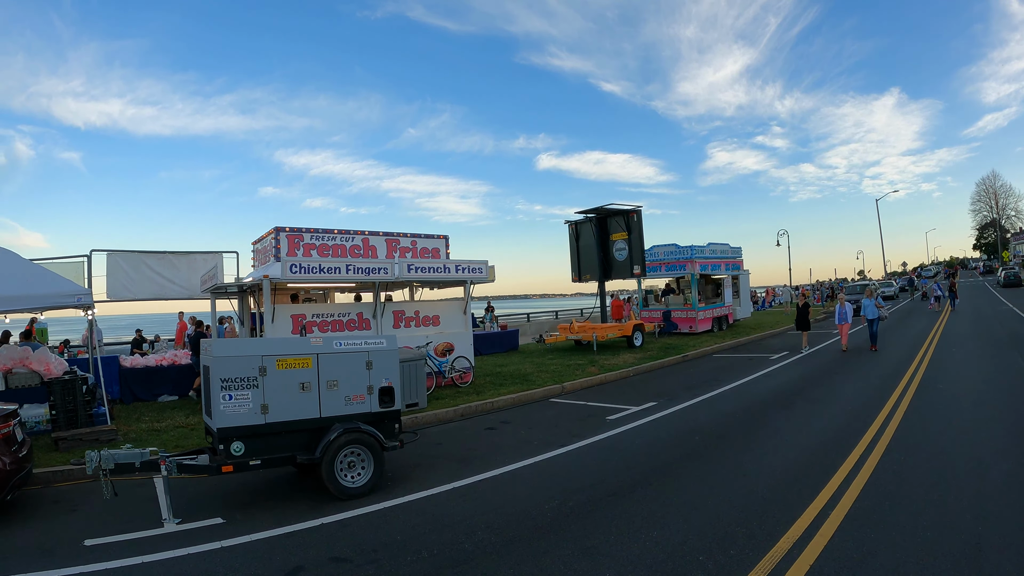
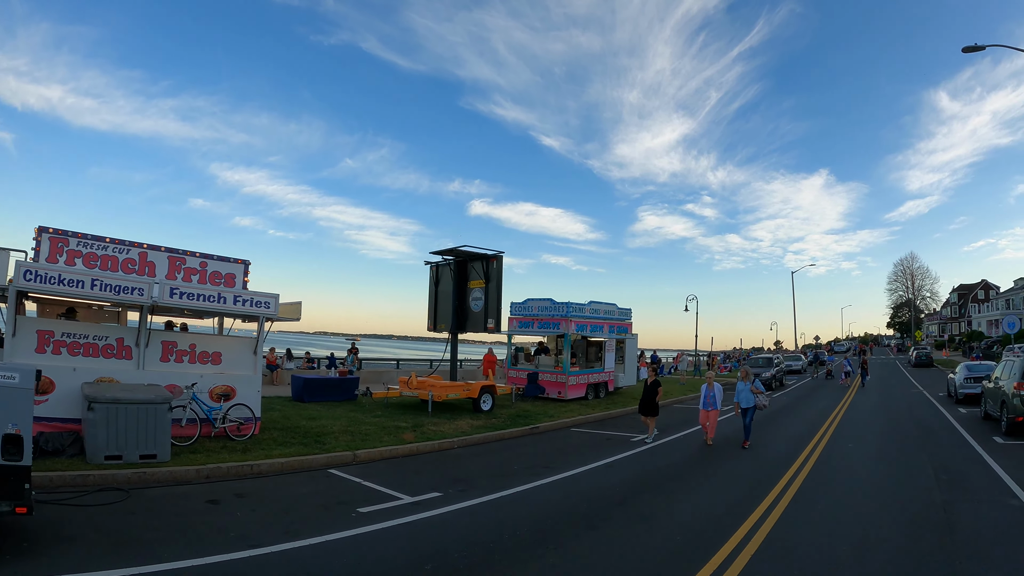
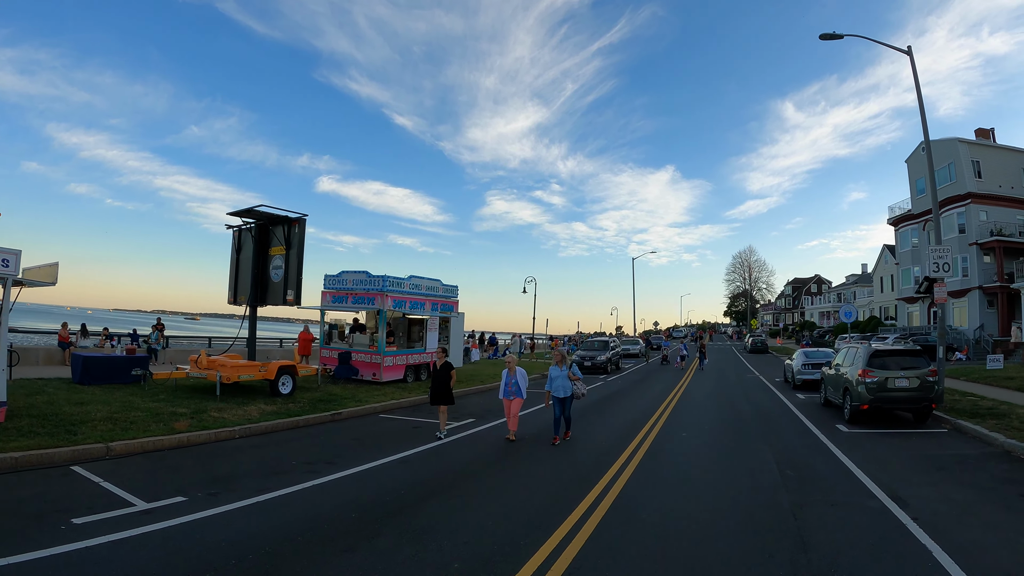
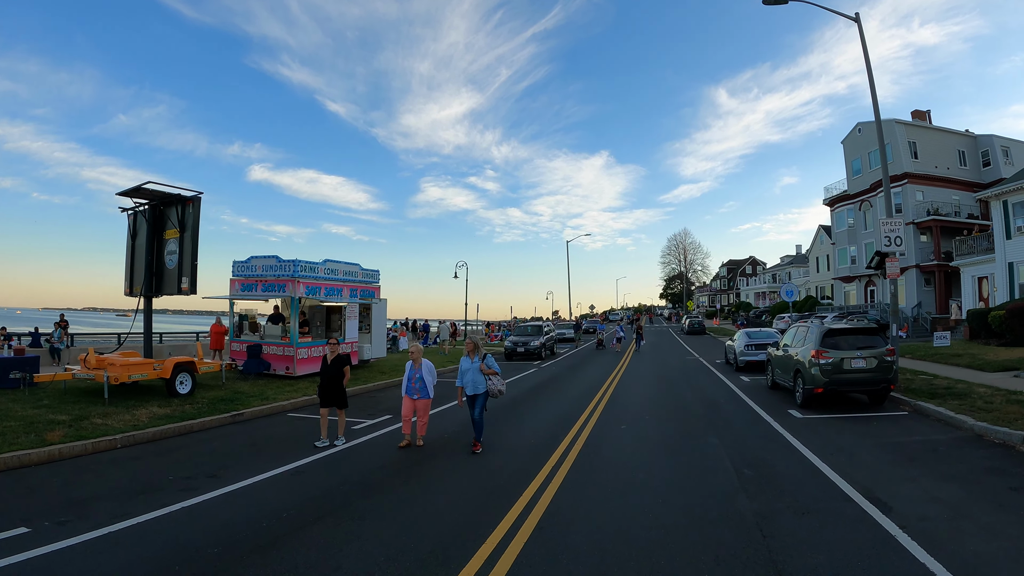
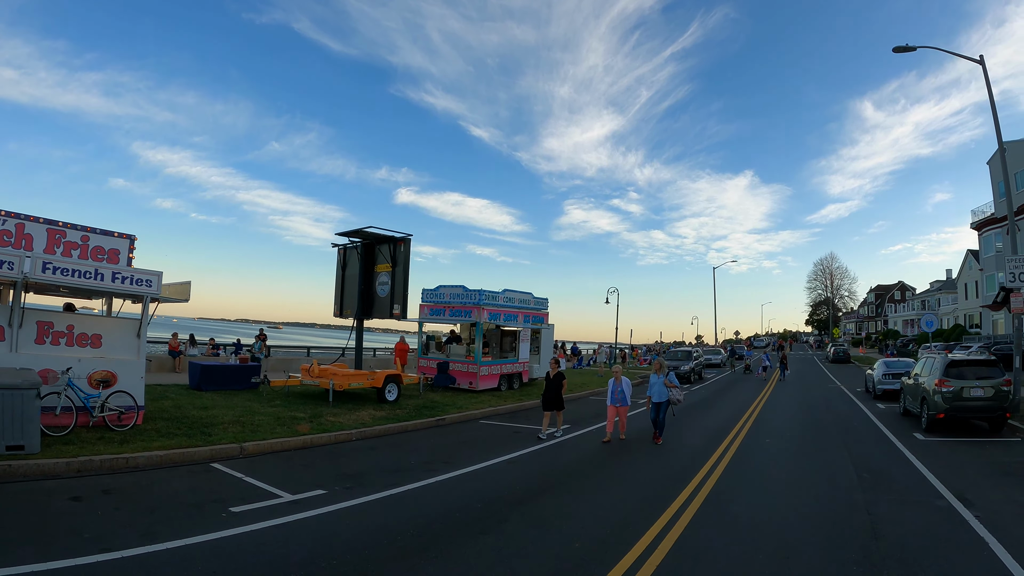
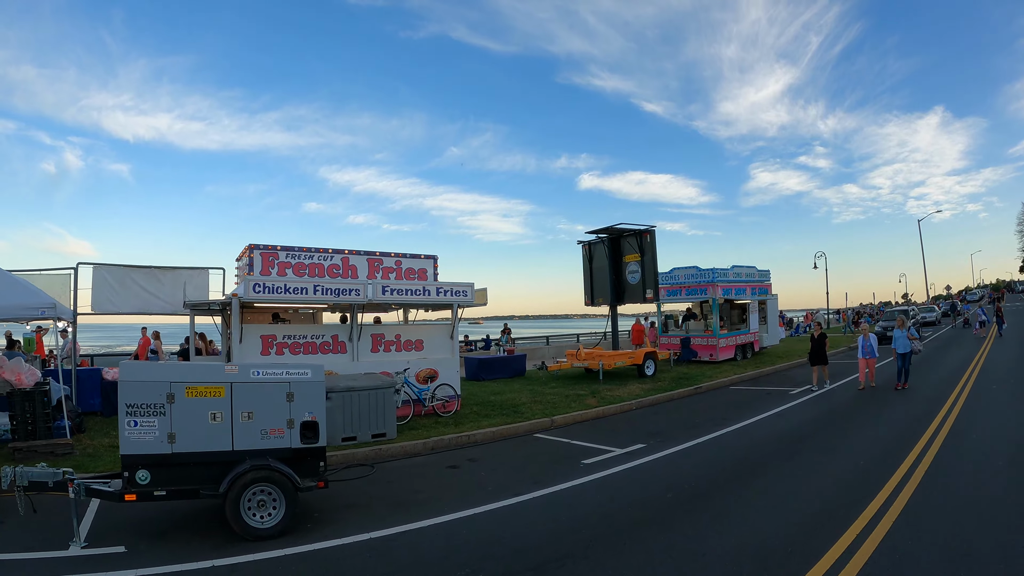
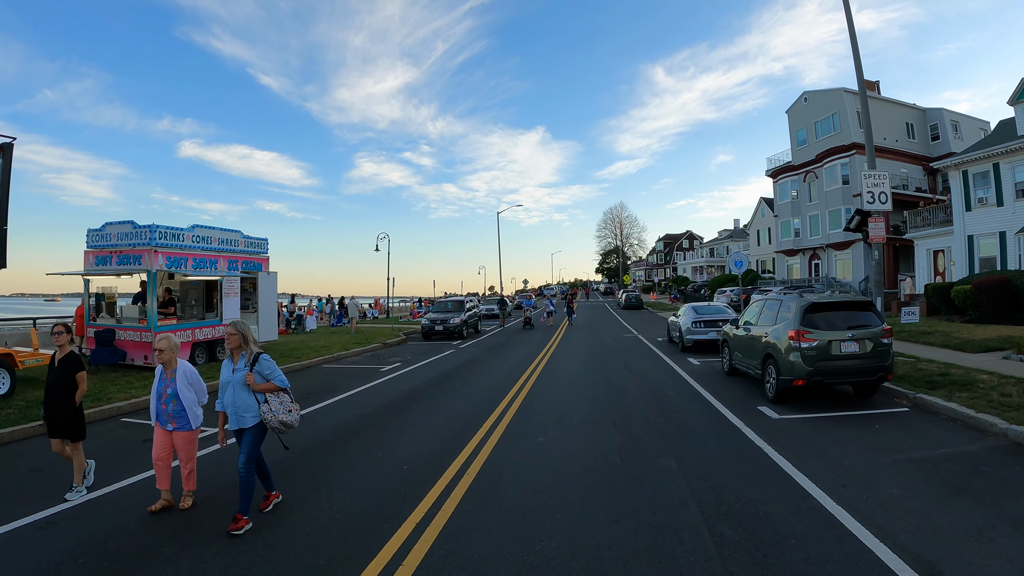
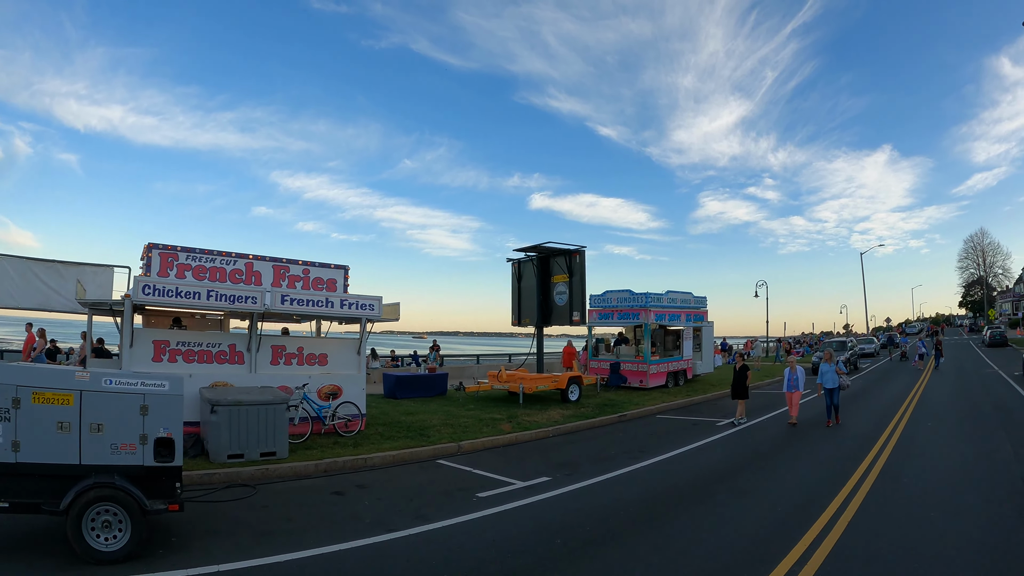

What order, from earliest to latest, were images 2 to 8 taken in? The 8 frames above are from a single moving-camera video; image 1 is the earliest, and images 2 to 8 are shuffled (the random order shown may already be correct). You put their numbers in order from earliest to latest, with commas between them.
6, 8, 2, 5, 3, 4, 7
